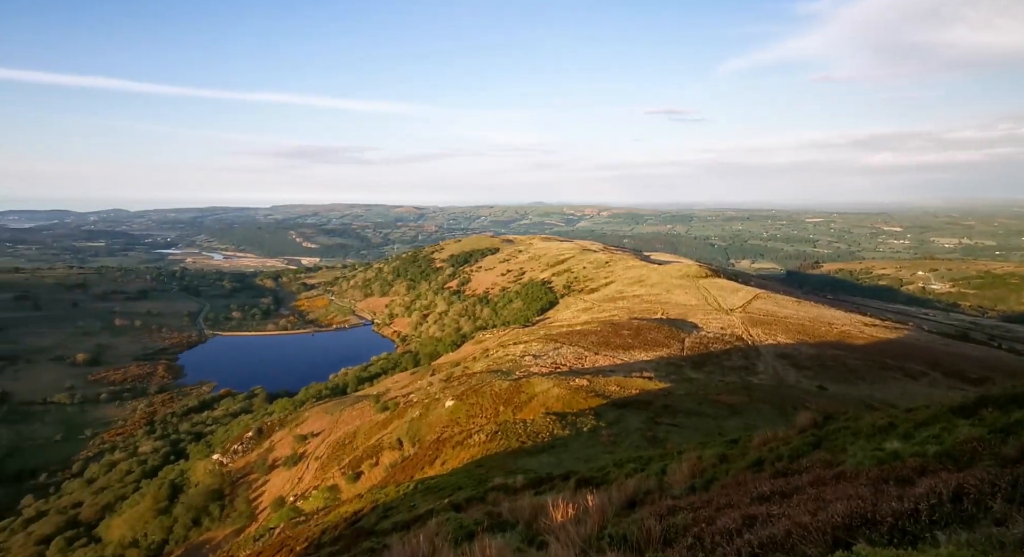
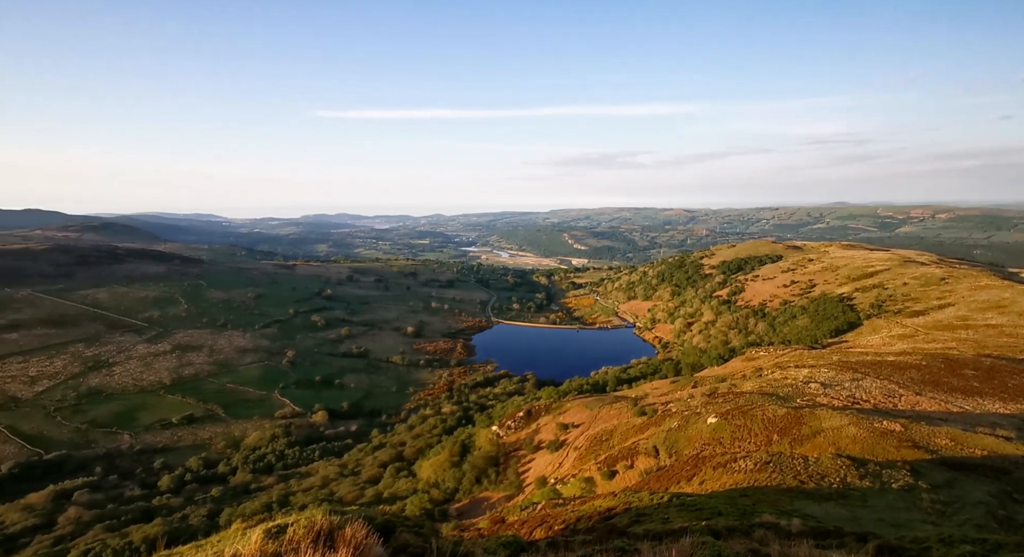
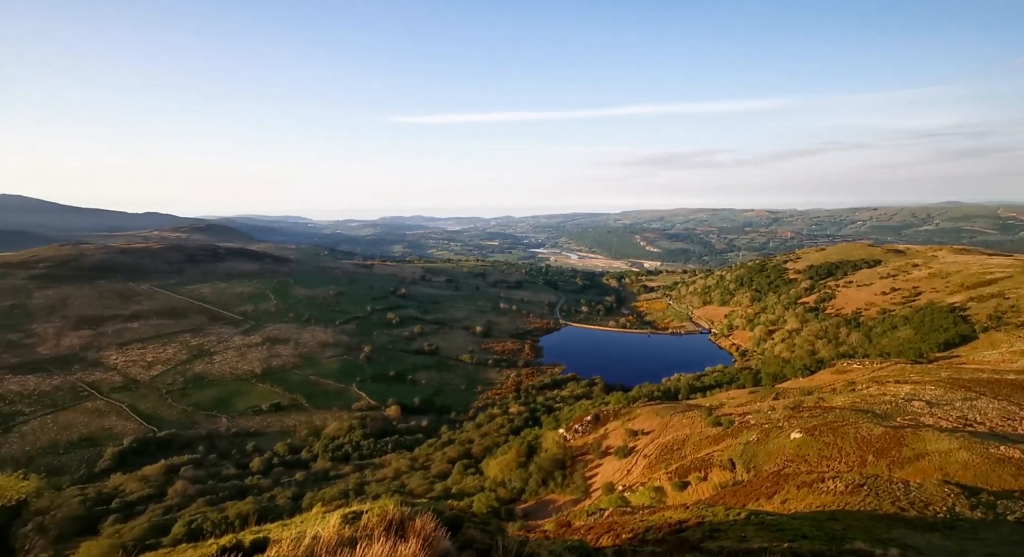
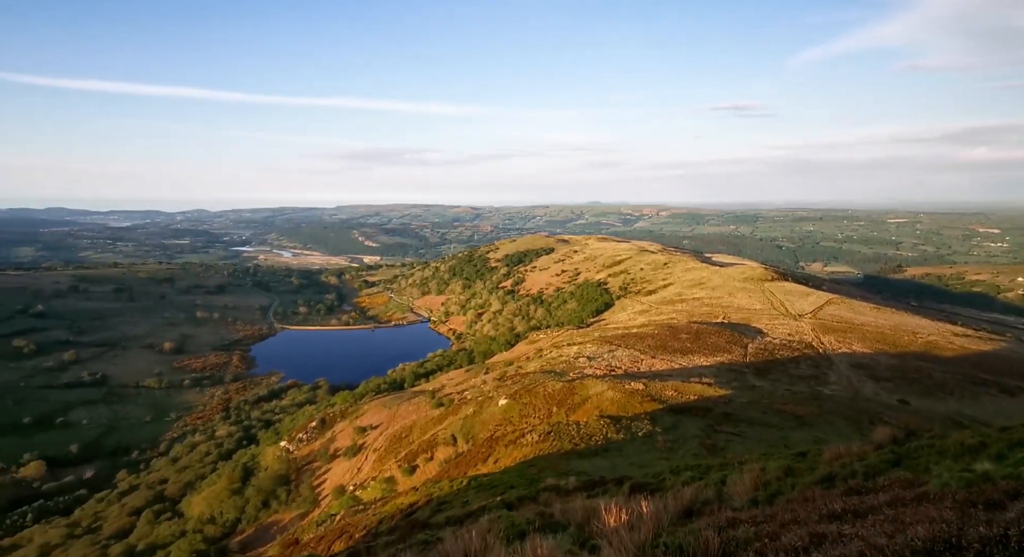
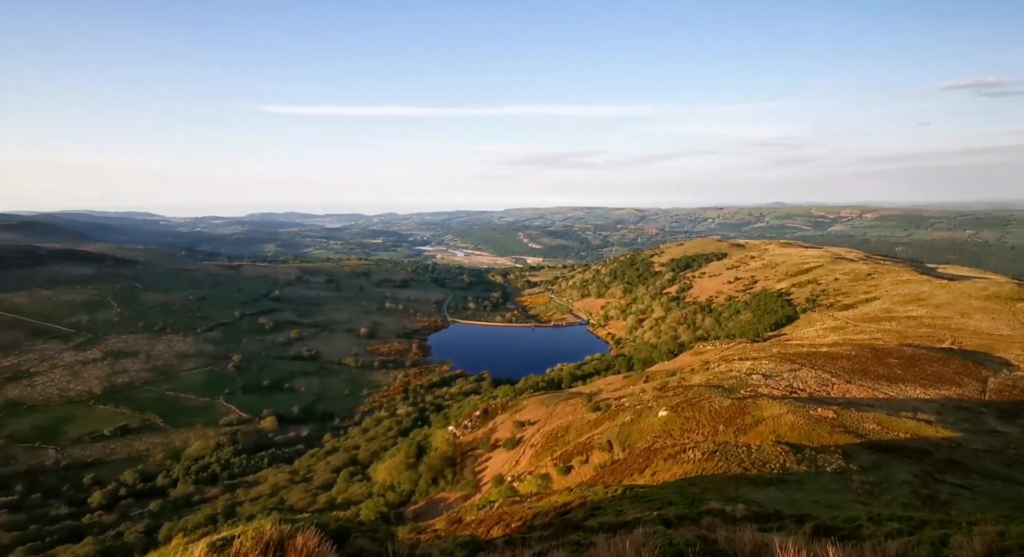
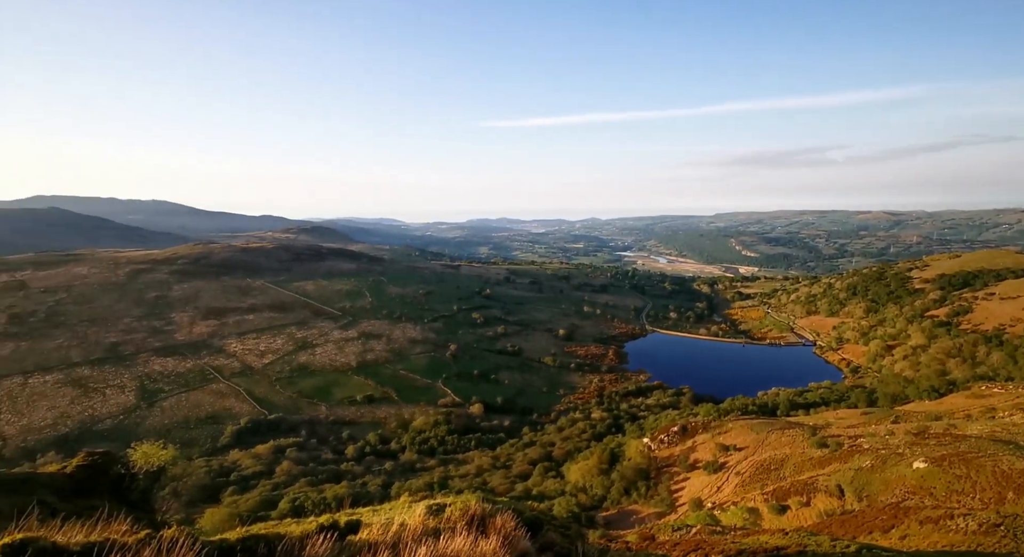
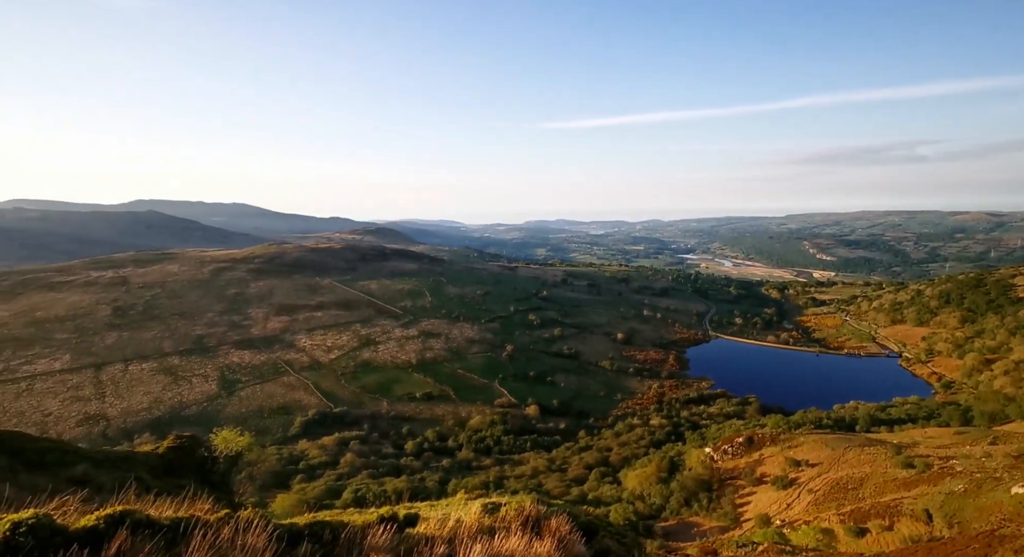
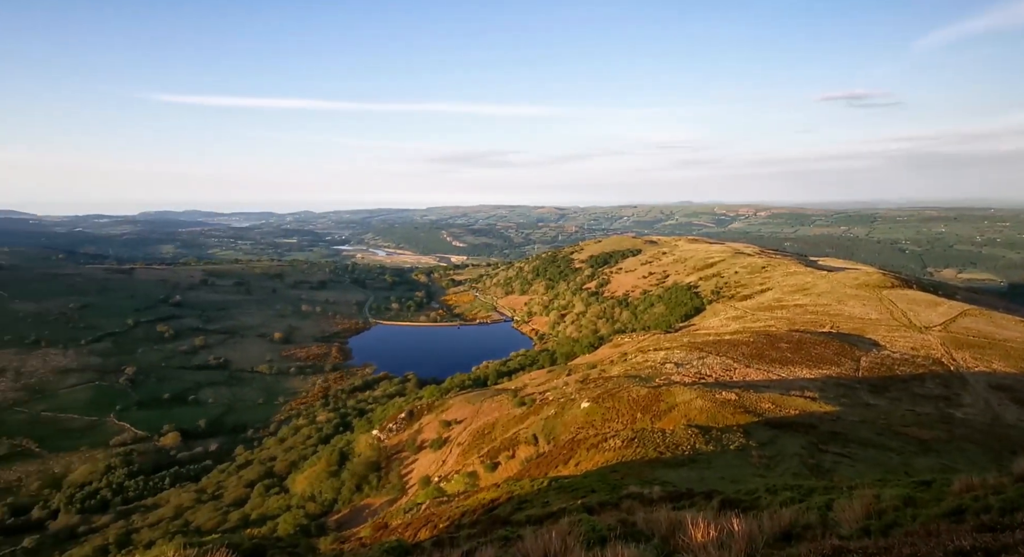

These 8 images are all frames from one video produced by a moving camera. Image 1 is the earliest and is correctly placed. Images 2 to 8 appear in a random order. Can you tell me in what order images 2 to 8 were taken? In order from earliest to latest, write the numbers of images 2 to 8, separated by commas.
4, 8, 5, 2, 3, 6, 7
